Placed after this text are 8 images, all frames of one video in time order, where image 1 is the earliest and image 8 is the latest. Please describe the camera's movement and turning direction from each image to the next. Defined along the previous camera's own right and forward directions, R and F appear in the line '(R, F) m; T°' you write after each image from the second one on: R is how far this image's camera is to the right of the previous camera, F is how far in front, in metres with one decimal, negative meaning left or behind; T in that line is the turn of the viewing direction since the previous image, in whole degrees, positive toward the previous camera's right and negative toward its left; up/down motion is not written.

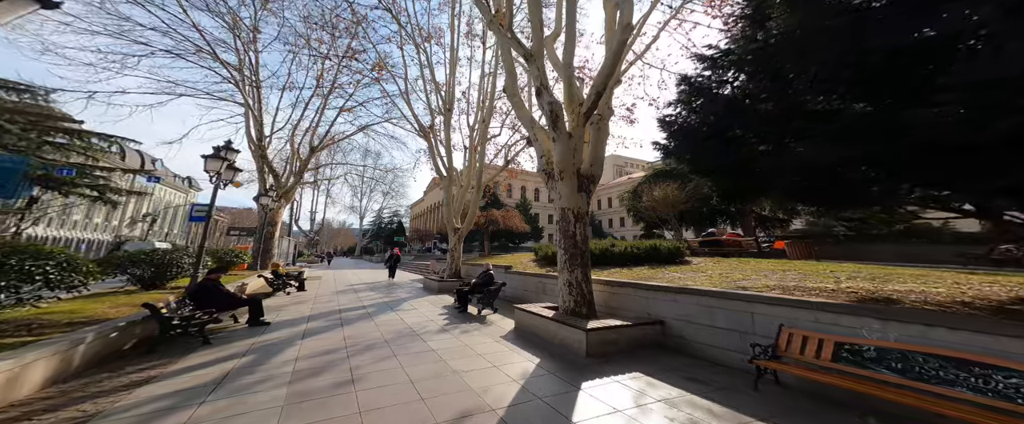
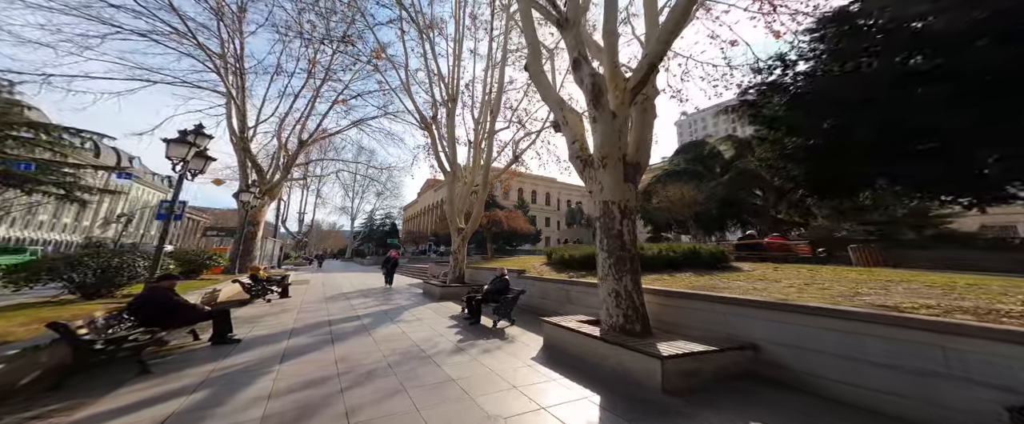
(-0.5, +0.8) m; +2°
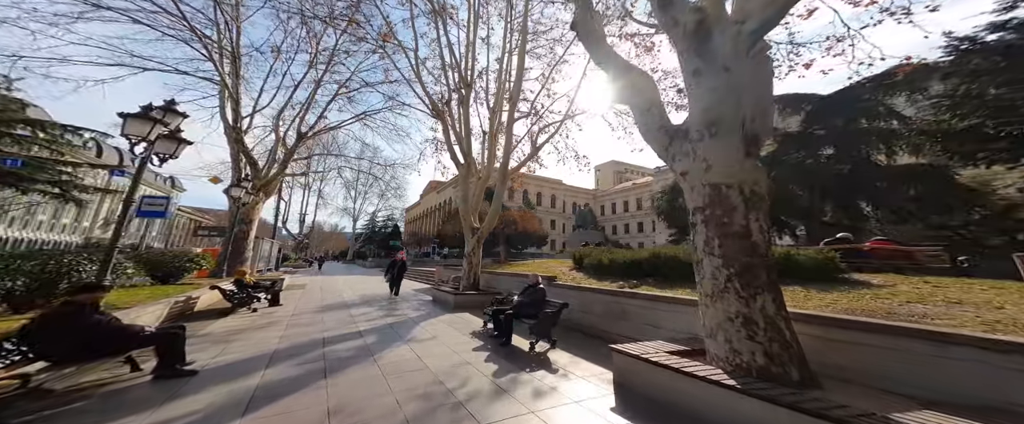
(-0.6, +1.1) m; 0°
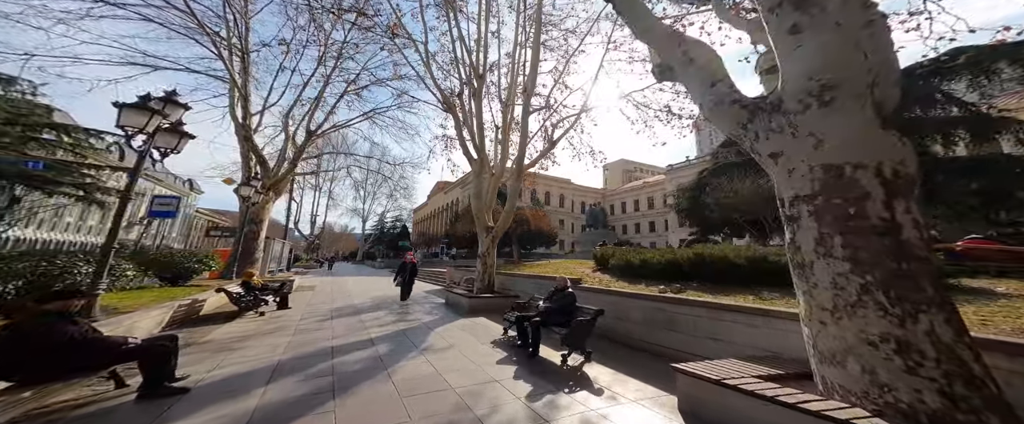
(-0.3, +0.5) m; -1°
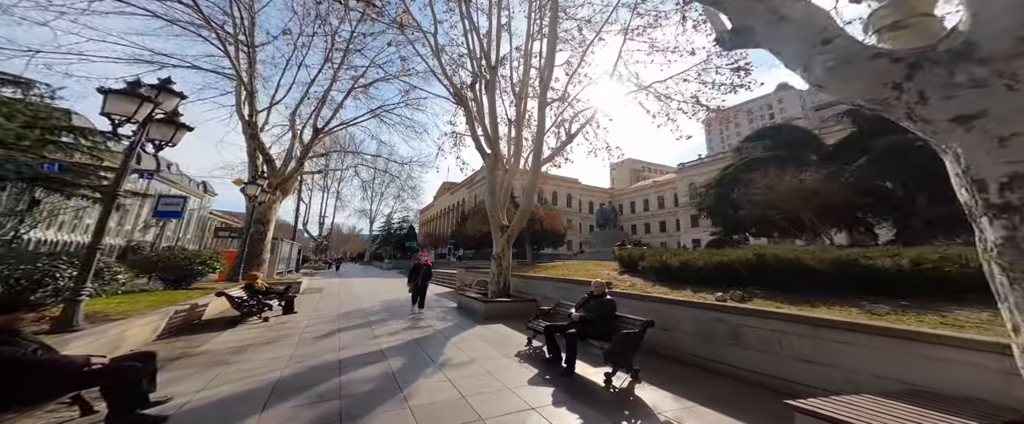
(-0.3, +0.6) m; -1°
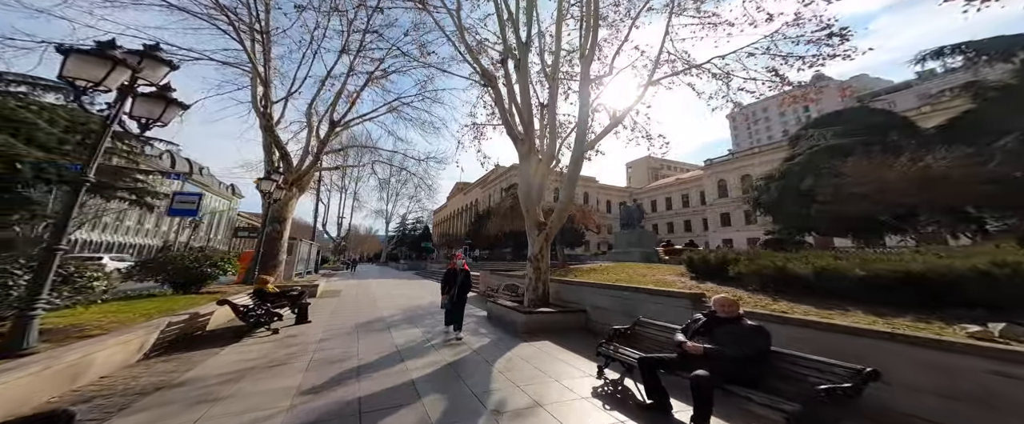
(-0.7, +1.2) m; -3°
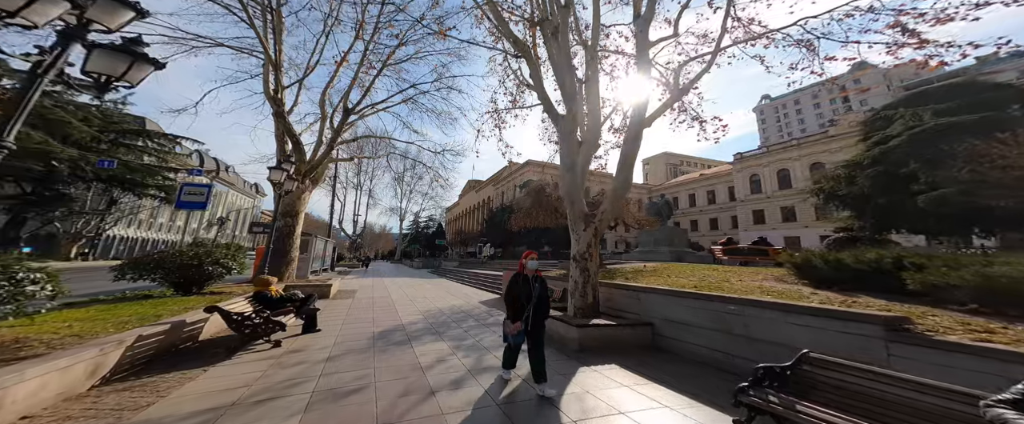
(-0.6, +1.3) m; -3°
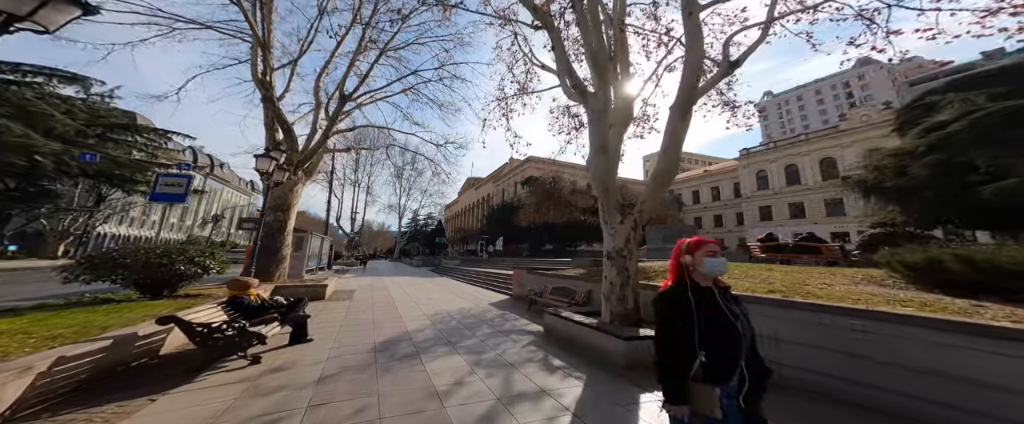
(-0.5, +1.0) m; 0°
